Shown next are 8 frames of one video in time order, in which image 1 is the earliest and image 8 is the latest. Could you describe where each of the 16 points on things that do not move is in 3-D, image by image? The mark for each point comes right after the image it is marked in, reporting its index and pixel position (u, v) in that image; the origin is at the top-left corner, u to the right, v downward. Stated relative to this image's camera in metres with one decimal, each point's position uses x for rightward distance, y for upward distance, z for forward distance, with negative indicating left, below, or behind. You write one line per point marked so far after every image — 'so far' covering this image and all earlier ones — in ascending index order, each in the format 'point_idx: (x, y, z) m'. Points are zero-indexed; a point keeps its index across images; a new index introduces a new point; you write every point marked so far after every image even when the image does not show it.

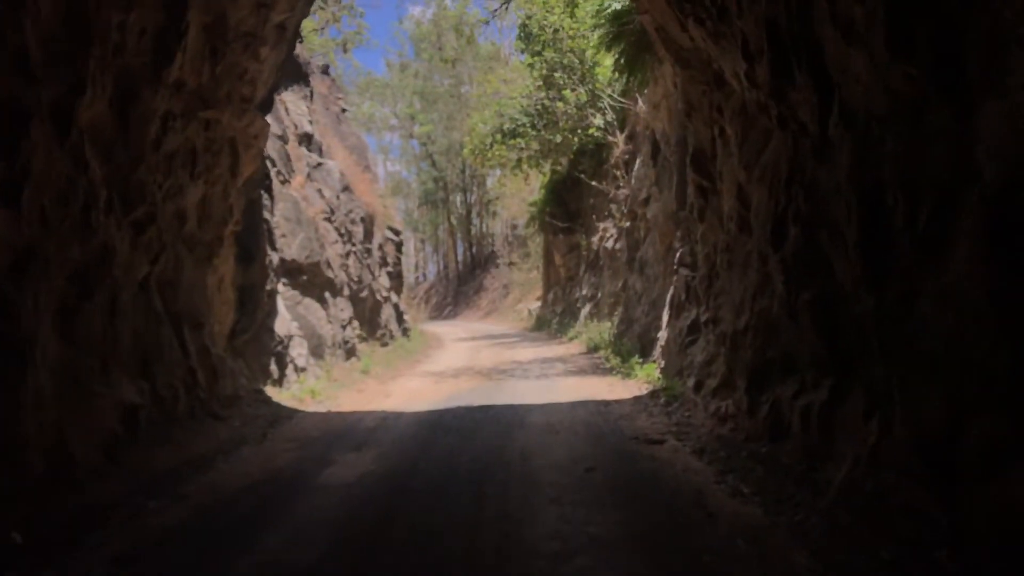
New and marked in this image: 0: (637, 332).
0: (+2.7, -1.0, +17.8) m
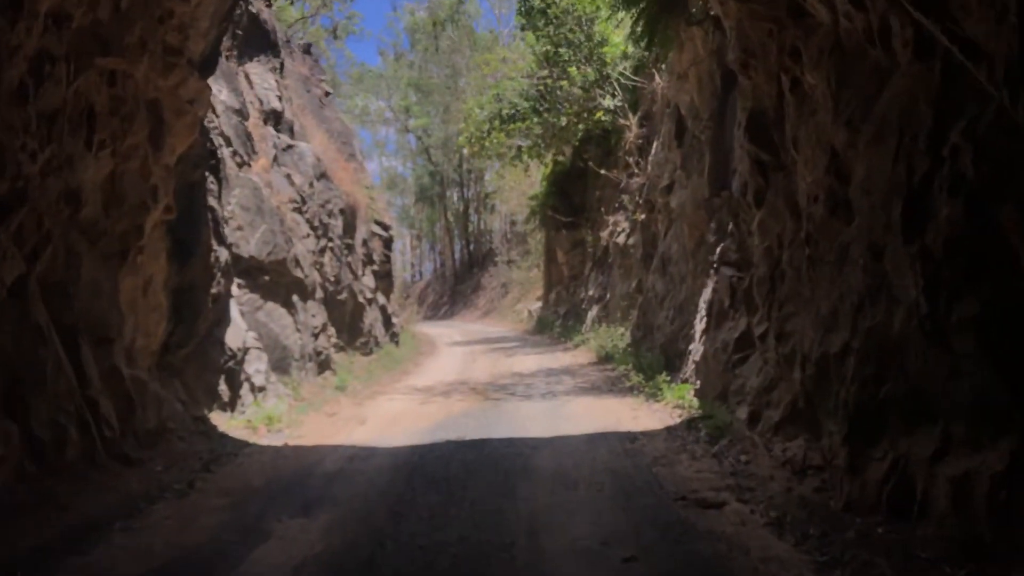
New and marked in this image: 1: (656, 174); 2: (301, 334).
0: (+2.7, -1.0, +15.1) m
1: (+3.1, +2.5, +18.4) m
2: (-3.8, -0.9, +15.5) m
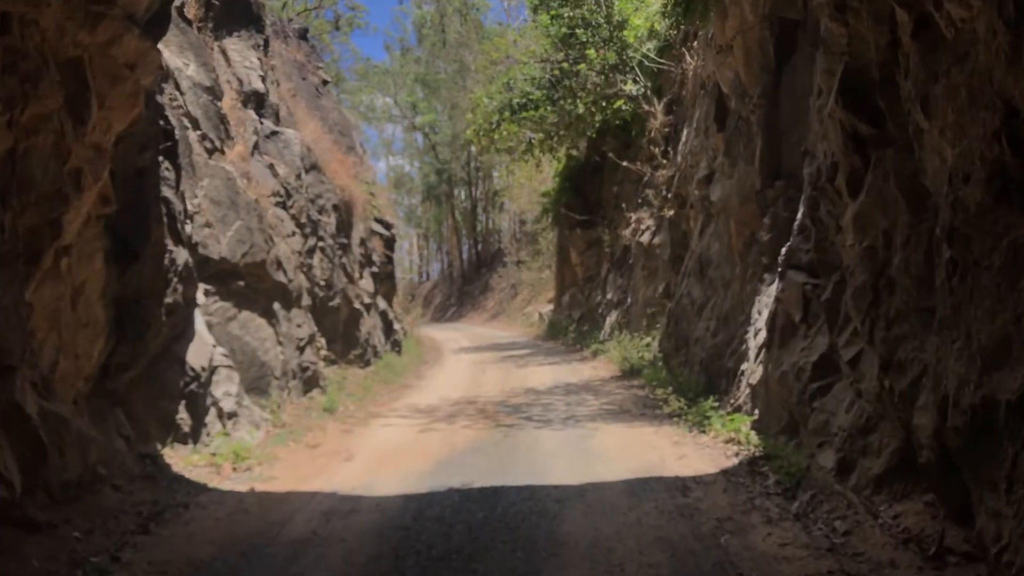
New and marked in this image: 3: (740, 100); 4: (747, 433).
0: (+2.9, -1.1, +13.0) m
1: (+3.4, +2.4, +16.3) m
2: (-3.6, -1.0, +13.4) m
3: (+3.5, +2.9, +12.9) m
4: (+2.7, -1.7, +9.7) m
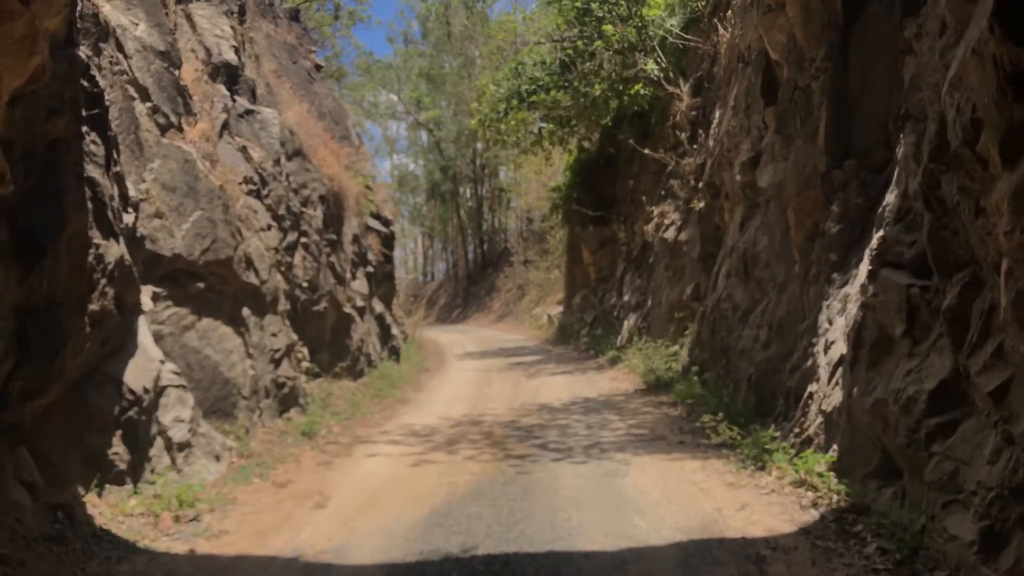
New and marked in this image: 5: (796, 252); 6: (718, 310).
0: (+3.1, -1.1, +10.9) m
1: (+3.6, +2.3, +14.2) m
2: (-3.5, -1.0, +11.4) m
3: (+3.6, +2.8, +10.9) m
4: (+2.8, -1.7, +7.7) m
5: (+3.5, +0.4, +10.4) m
6: (+3.2, -0.4, +13.4) m
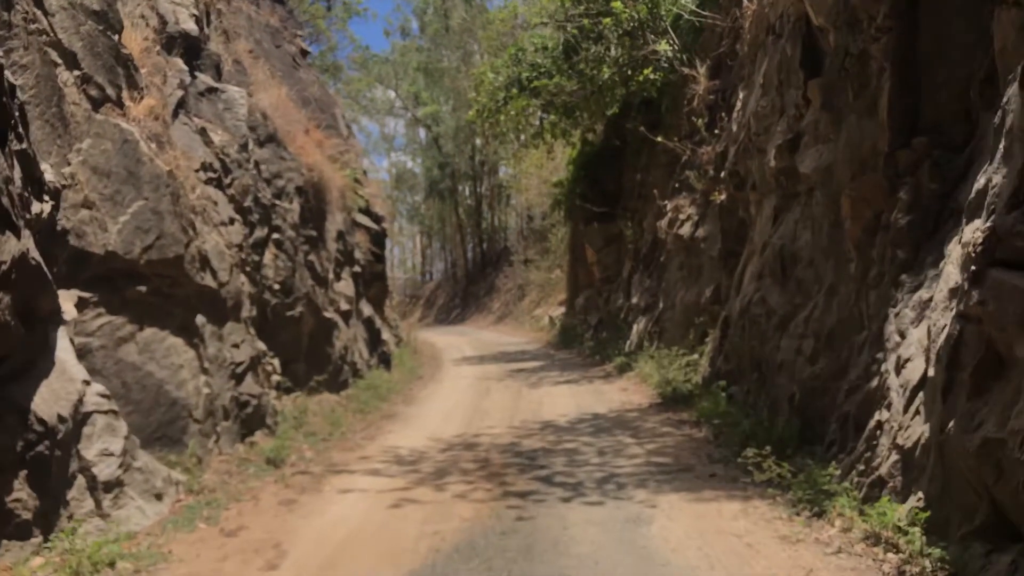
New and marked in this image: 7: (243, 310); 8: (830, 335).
0: (+3.1, -1.2, +9.3) m
1: (+3.6, +2.3, +12.5) m
2: (-3.5, -1.0, +9.8) m
3: (+3.6, +2.8, +9.2) m
4: (+2.8, -1.7, +6.0) m
5: (+3.5, +0.4, +8.8) m
6: (+3.2, -0.4, +11.7) m
7: (-3.4, -0.3, +10.9) m
8: (+3.3, -0.5, +8.9) m
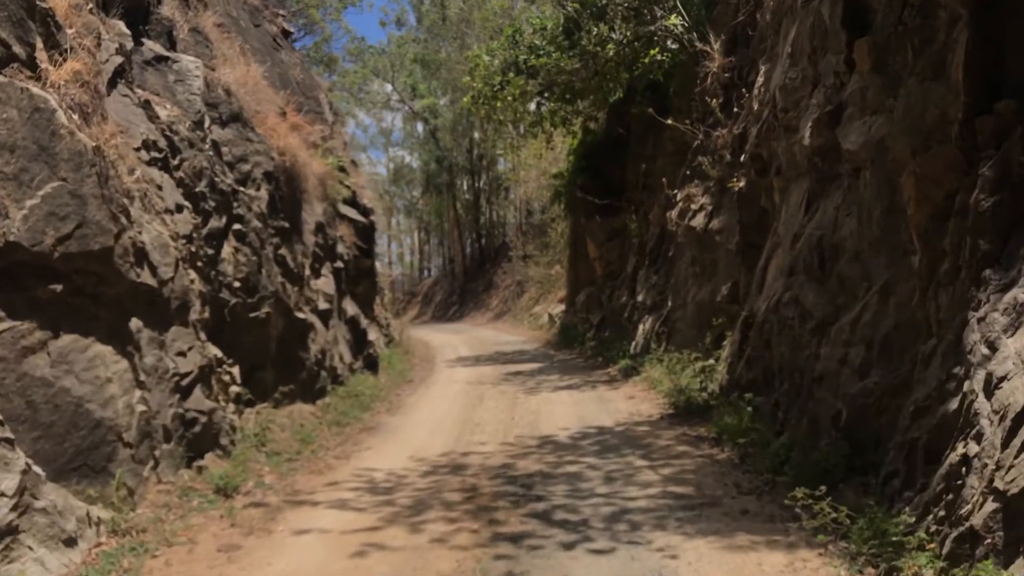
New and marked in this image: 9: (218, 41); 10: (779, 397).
0: (+3.0, -1.2, +7.8) m
1: (+3.5, +2.3, +11.0) m
2: (-3.5, -1.0, +8.2) m
3: (+3.5, +2.8, +7.7) m
4: (+2.7, -1.7, +4.5) m
5: (+3.4, +0.4, +7.3) m
6: (+3.1, -0.4, +10.2) m
7: (-3.5, -0.3, +9.4) m
8: (+3.2, -0.5, +7.4) m
9: (-4.8, +4.0, +13.7) m
10: (+3.0, -1.2, +9.8) m
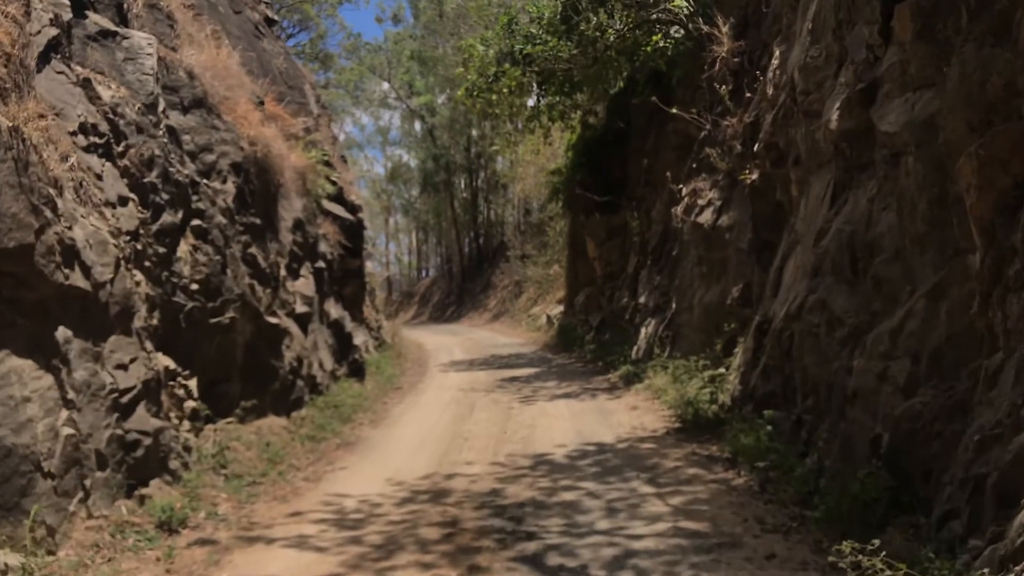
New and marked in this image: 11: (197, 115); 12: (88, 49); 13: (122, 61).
0: (+2.9, -1.2, +6.6) m
1: (+3.4, +2.3, +9.9) m
2: (-3.7, -1.0, +7.1) m
3: (+3.4, +2.8, +6.6) m
4: (+2.6, -1.8, +3.4) m
5: (+3.3, +0.4, +6.1) m
6: (+3.0, -0.4, +9.1) m
7: (-3.6, -0.3, +8.2) m
8: (+3.1, -0.5, +6.3) m
9: (-4.9, +4.0, +12.6) m
10: (+2.9, -1.3, +8.7) m
11: (-4.0, +2.2, +11.0) m
12: (-4.4, +2.5, +8.9) m
13: (-4.2, +2.5, +9.3) m
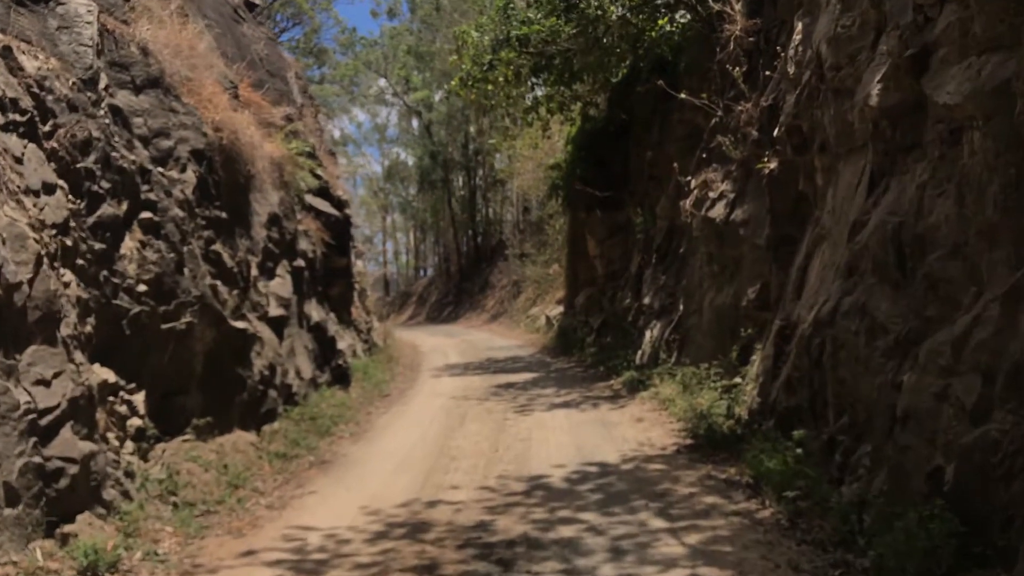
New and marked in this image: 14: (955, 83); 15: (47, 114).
0: (+2.8, -1.2, +5.5) m
1: (+3.3, +2.3, +8.7) m
2: (-3.7, -1.1, +6.0) m
3: (+3.3, +2.8, +5.4) m
4: (+2.5, -1.8, +2.2) m
5: (+3.2, +0.4, +5.0) m
6: (+2.9, -0.4, +7.9) m
7: (-3.7, -0.3, +7.1) m
8: (+3.0, -0.5, +5.1) m
9: (-5.0, +3.9, +11.4) m
10: (+2.8, -1.3, +7.5) m
11: (-4.1, +2.2, +9.8) m
12: (-4.5, +2.5, +7.7) m
13: (-4.3, +2.5, +8.1) m
14: (+3.2, +1.5, +6.1) m
15: (-4.1, +1.5, +7.5) m
